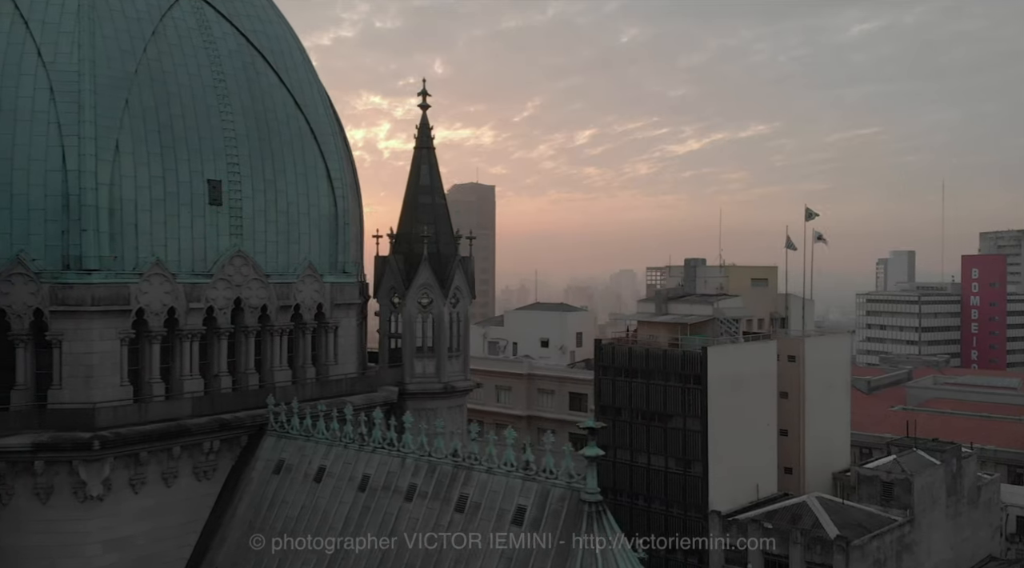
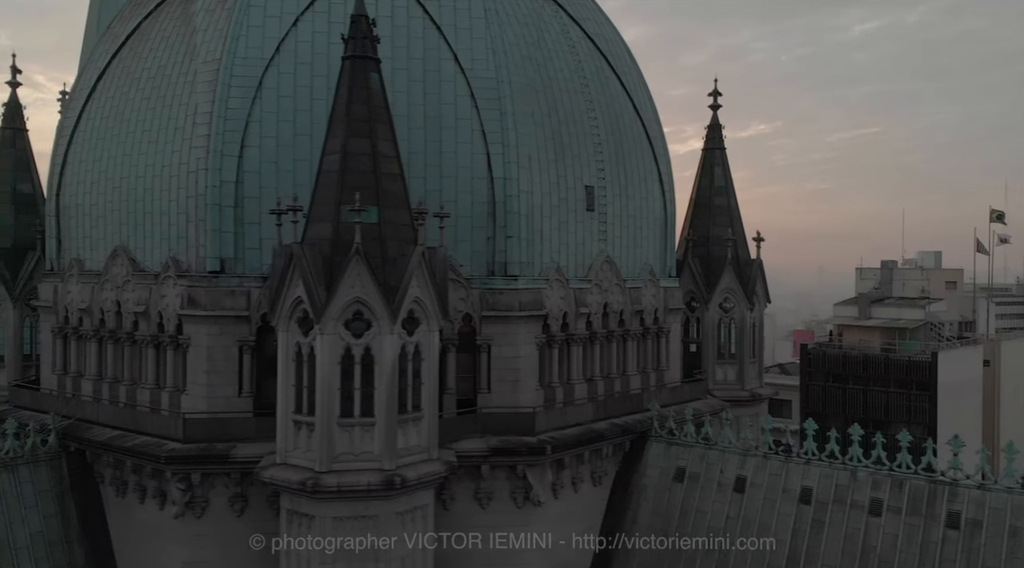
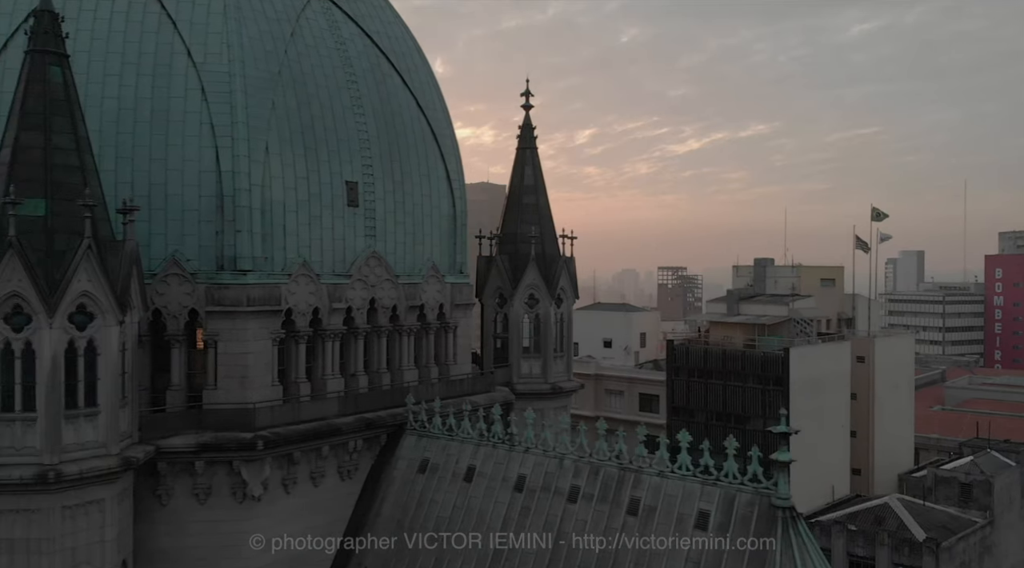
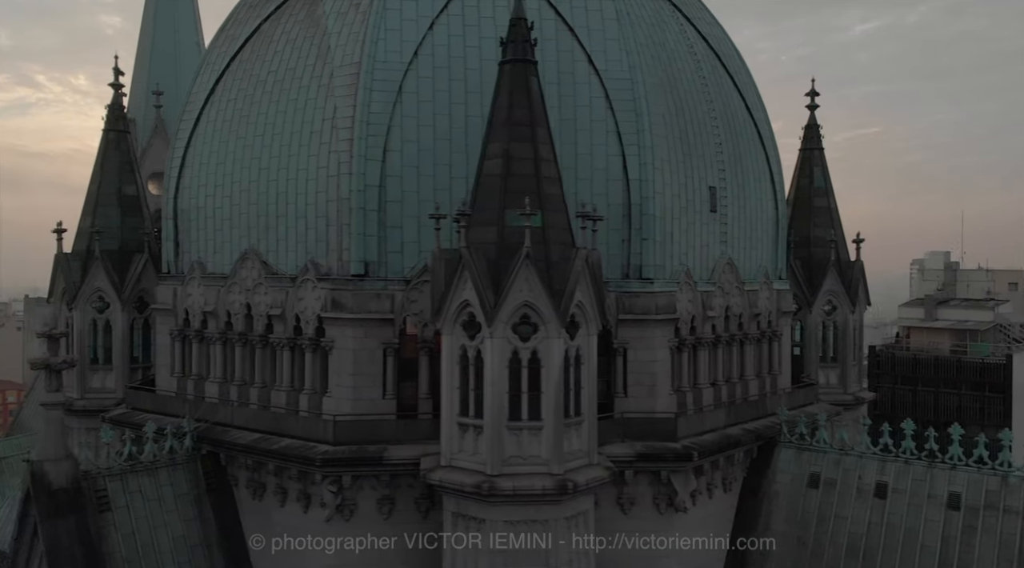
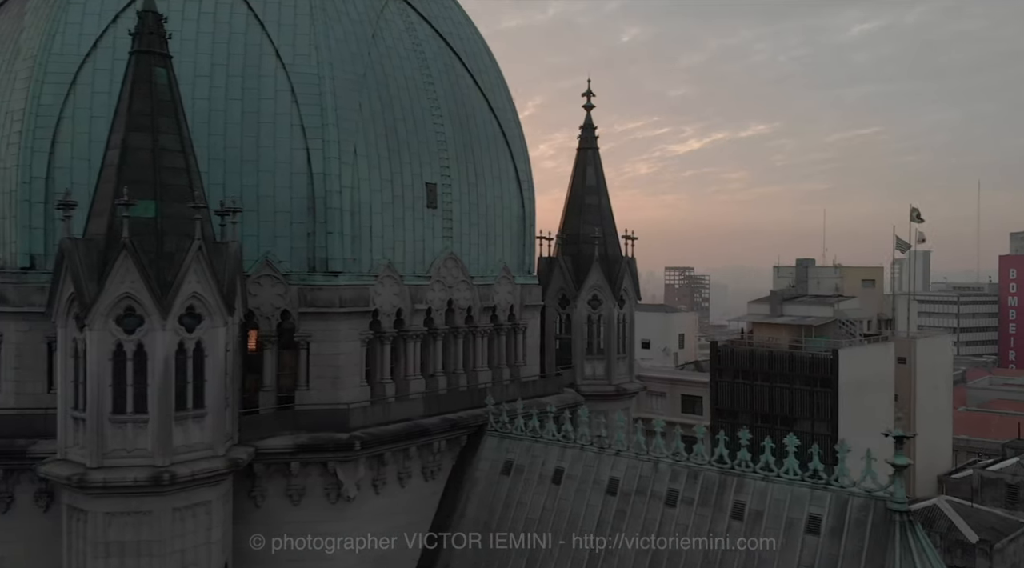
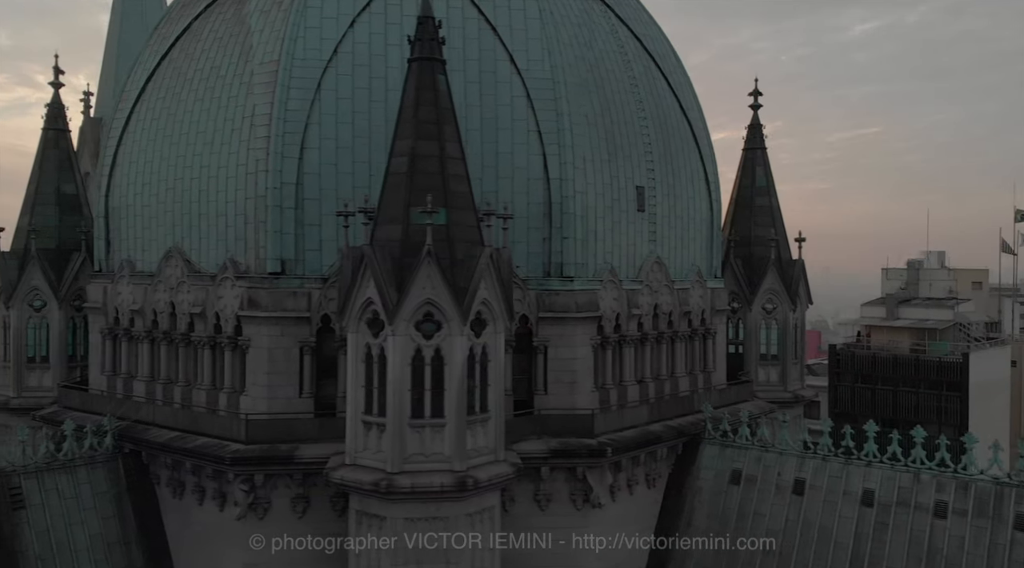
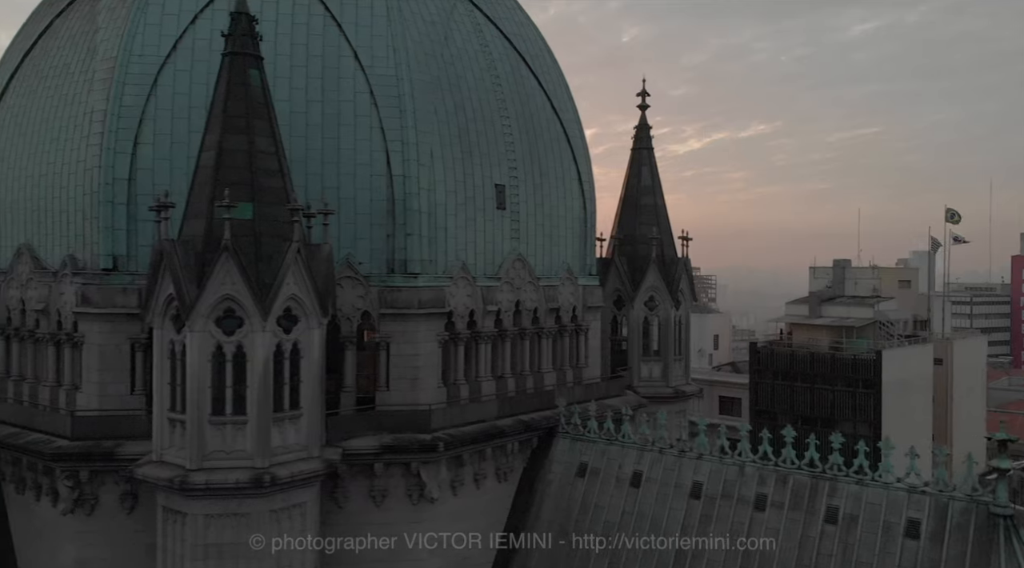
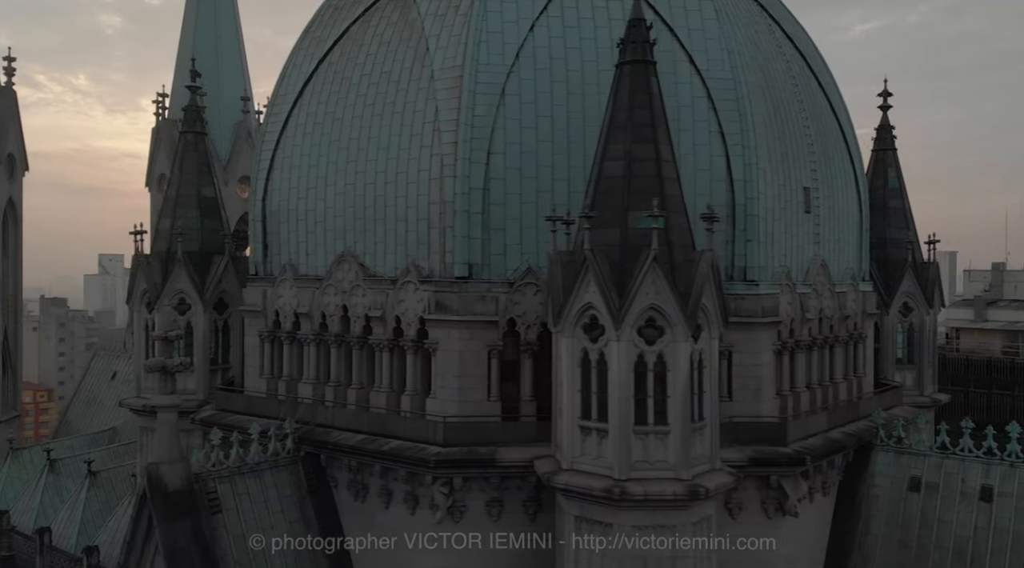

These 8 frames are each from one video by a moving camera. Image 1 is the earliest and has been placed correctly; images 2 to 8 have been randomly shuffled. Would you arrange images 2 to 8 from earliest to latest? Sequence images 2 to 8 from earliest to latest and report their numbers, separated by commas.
3, 5, 7, 2, 6, 4, 8
